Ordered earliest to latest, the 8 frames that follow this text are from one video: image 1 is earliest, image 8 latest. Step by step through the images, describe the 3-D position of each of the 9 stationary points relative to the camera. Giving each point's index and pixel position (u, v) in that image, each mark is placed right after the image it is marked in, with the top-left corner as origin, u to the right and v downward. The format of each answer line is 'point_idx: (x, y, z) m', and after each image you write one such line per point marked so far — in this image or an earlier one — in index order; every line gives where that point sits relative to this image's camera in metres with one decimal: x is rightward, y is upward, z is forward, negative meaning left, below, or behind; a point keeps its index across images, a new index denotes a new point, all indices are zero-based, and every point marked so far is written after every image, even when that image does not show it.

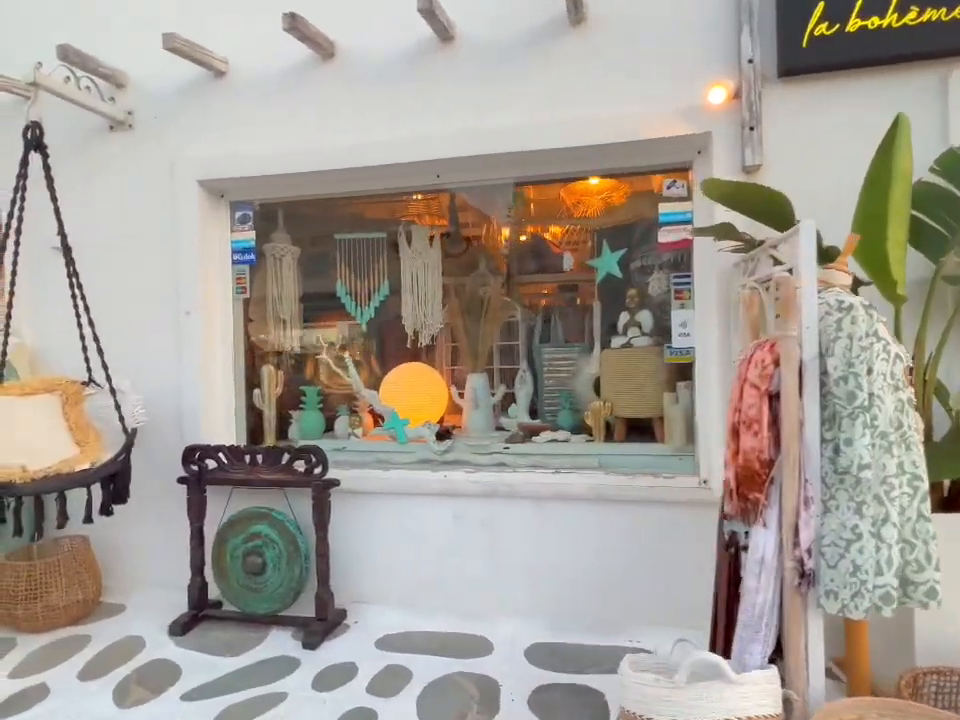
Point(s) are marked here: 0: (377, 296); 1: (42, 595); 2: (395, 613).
0: (-0.6, +0.3, +2.9) m
1: (-1.9, -1.0, +2.4) m
2: (-0.4, -1.1, +2.5) m
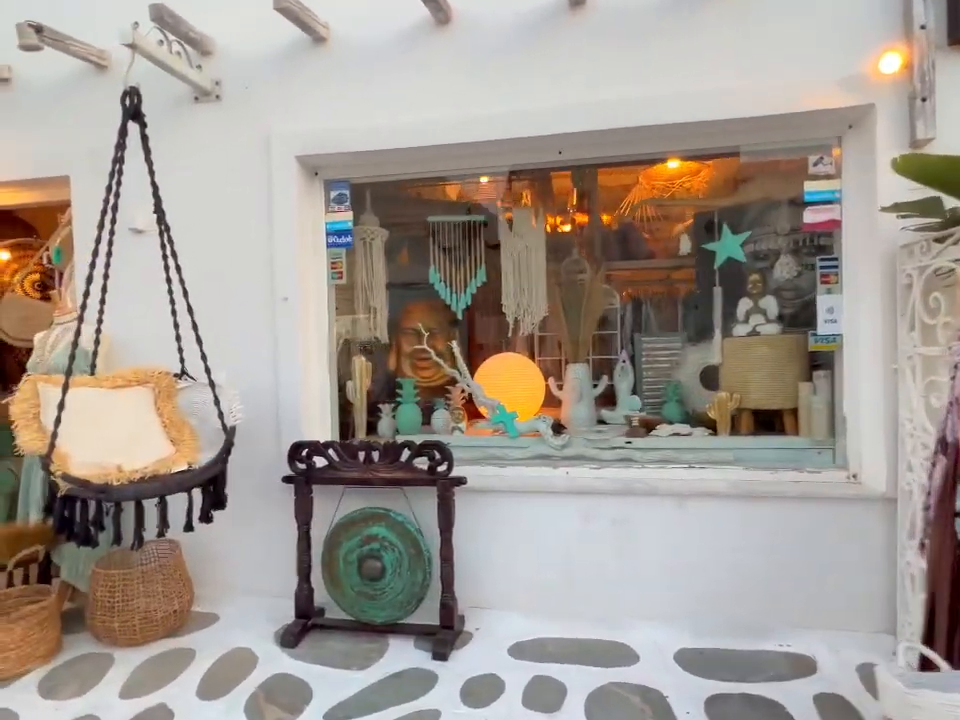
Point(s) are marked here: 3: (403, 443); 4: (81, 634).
0: (0.0, +0.4, +2.7) m
1: (-1.3, -1.0, +2.2) m
2: (+0.2, -1.1, +2.3) m
3: (-0.3, -0.3, +2.2) m
4: (-1.6, -1.1, +2.3) m
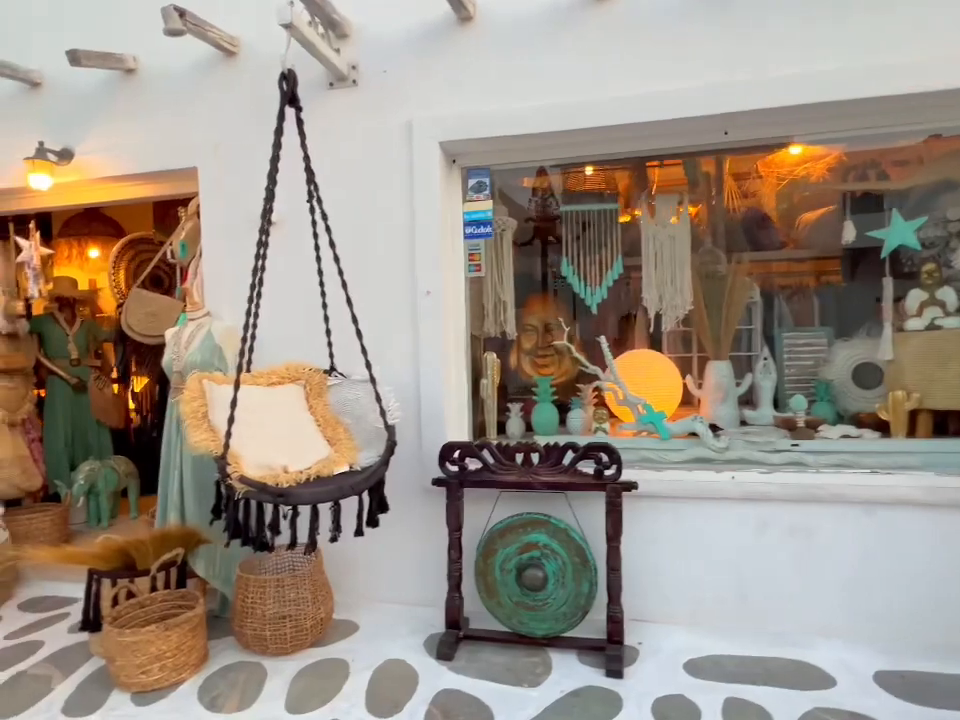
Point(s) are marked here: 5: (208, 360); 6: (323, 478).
0: (+0.6, +0.4, +2.6) m
1: (-0.7, -1.0, +2.1) m
2: (+0.8, -1.0, +2.2) m
3: (+0.3, -0.3, +2.1) m
4: (-1.0, -1.1, +2.2) m
5: (-1.1, 0.0, +2.4) m
6: (-0.5, -0.4, +1.9) m
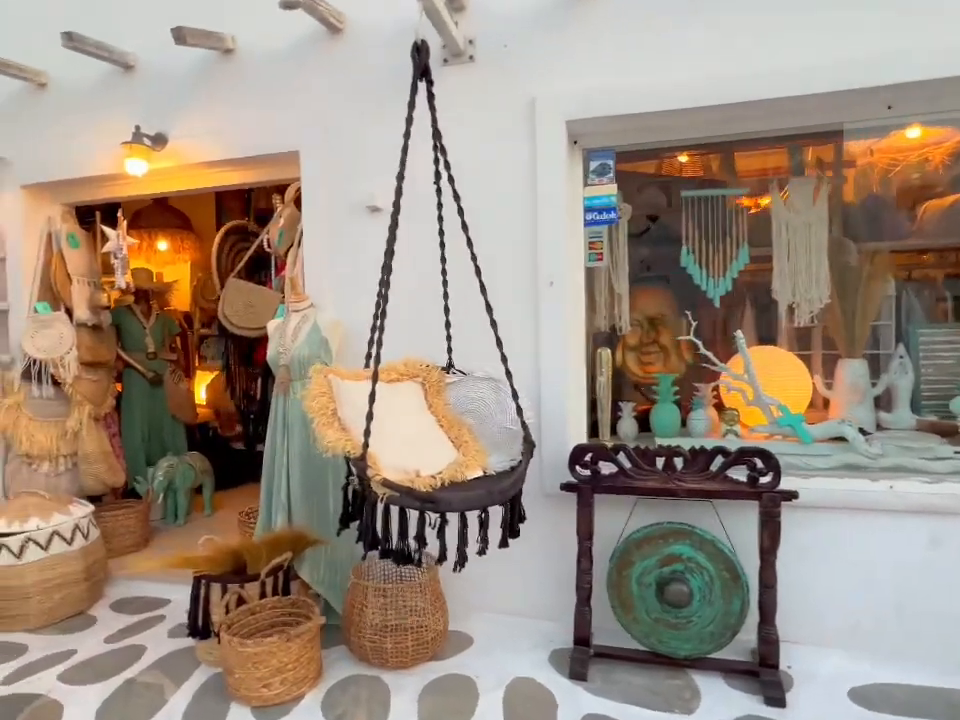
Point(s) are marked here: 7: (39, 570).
0: (+1.1, +0.4, +2.4) m
1: (-0.2, -0.9, +2.0) m
2: (+1.3, -1.0, +2.0) m
3: (+0.8, -0.3, +1.9) m
4: (-0.5, -1.1, +2.1) m
5: (-0.7, 0.0, +2.2) m
6: (-0.1, -0.4, +1.8) m
7: (-1.8, -0.9, +2.4) m
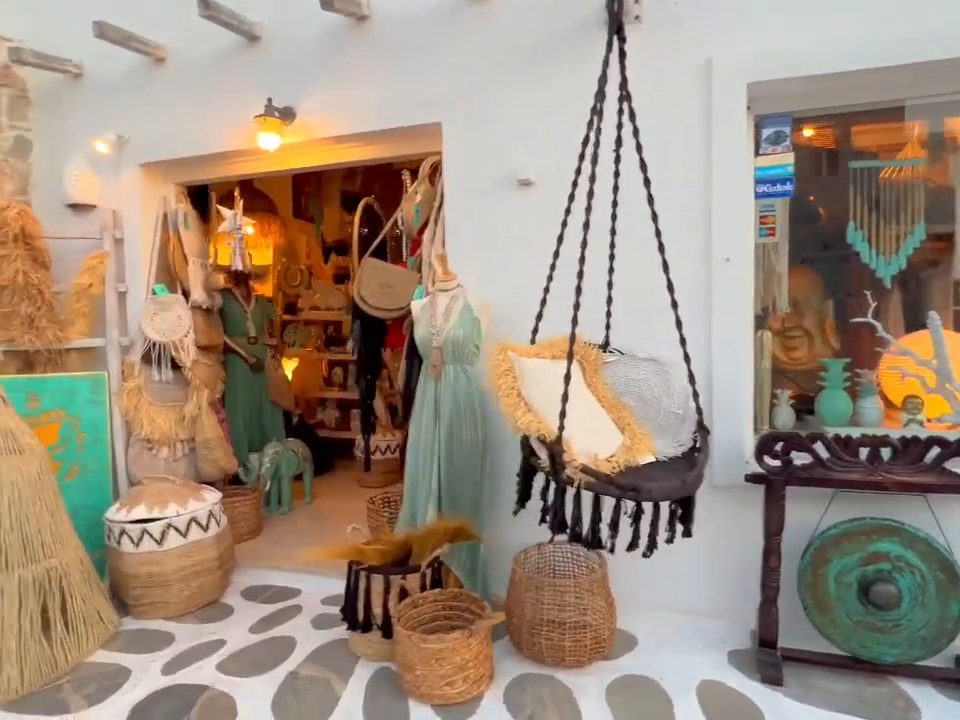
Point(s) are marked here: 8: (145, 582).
0: (+1.7, +0.5, +2.2) m
1: (+0.4, -0.9, +1.9) m
2: (+1.9, -1.0, +1.8) m
3: (+1.4, -0.2, +1.8) m
4: (+0.1, -1.0, +2.0) m
5: (0.0, +0.1, +2.1) m
6: (+0.5, -0.3, +1.7) m
7: (-1.2, -0.8, +2.3) m
8: (-1.4, -0.9, +2.3) m
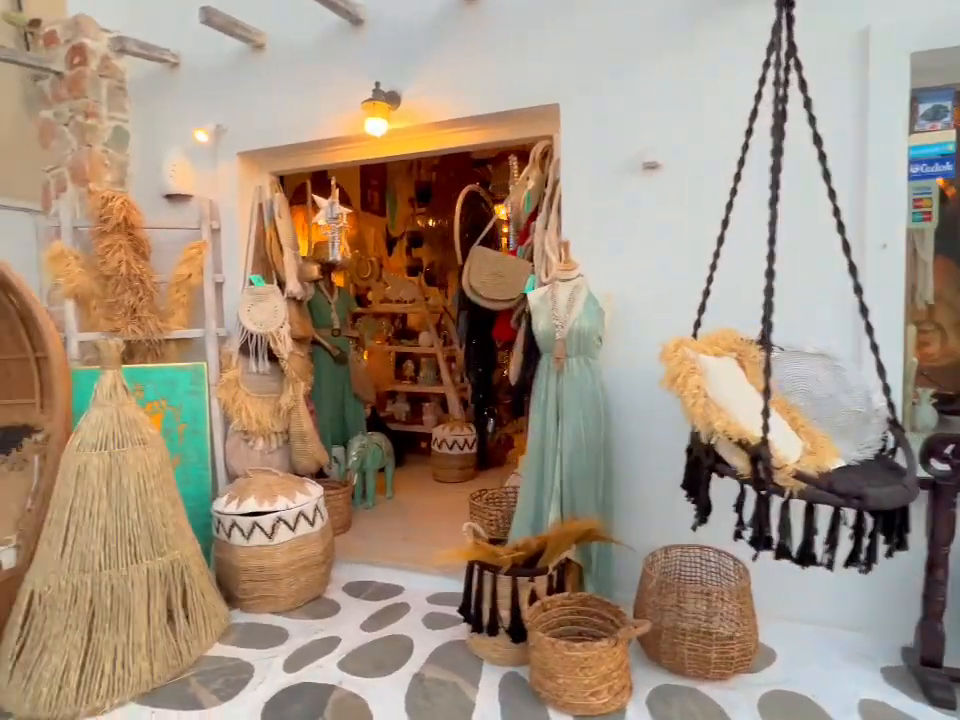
0: (+2.2, +0.5, +2.0) m
1: (+0.8, -0.9, +1.8) m
2: (+2.3, -1.0, +1.6) m
3: (+1.8, -0.2, +1.6) m
4: (+0.5, -1.0, +1.9) m
5: (+0.4, +0.1, +2.0) m
6: (+0.9, -0.3, +1.5) m
7: (-0.8, -0.8, +2.3) m
8: (-0.9, -0.9, +2.2) m
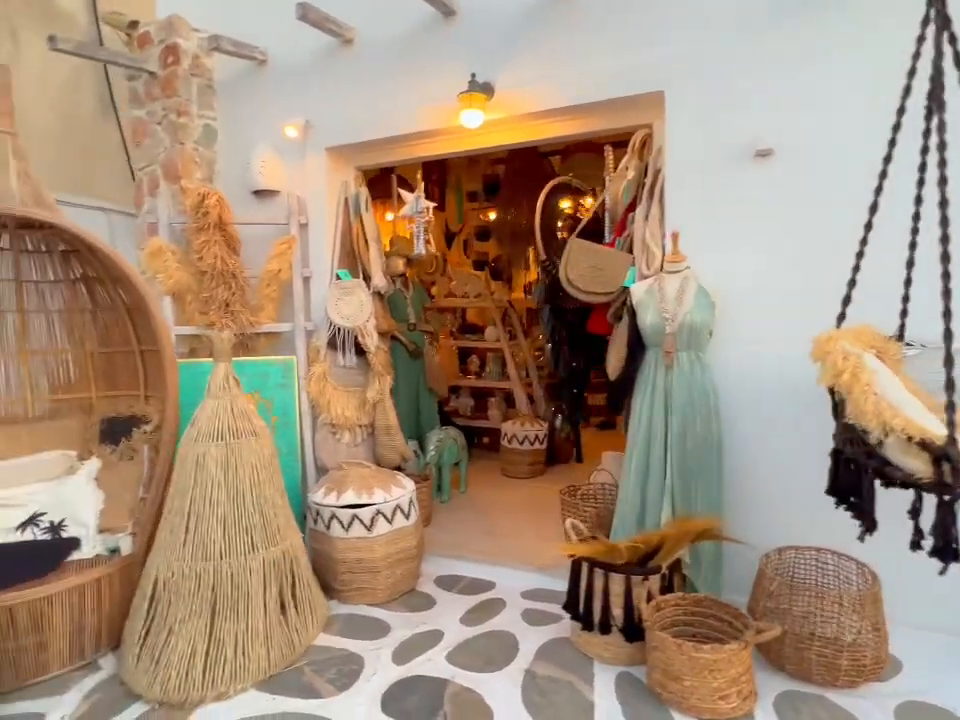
0: (+2.5, +0.5, +1.8) m
1: (+1.2, -0.8, +1.7) m
2: (+2.6, -1.0, +1.5) m
3: (+2.2, -0.2, +1.4) m
4: (+0.9, -1.0, +1.8) m
5: (+0.8, +0.1, +2.0) m
6: (+1.3, -0.3, +1.5) m
7: (-0.4, -0.7, +2.3) m
8: (-0.5, -0.8, +2.3) m
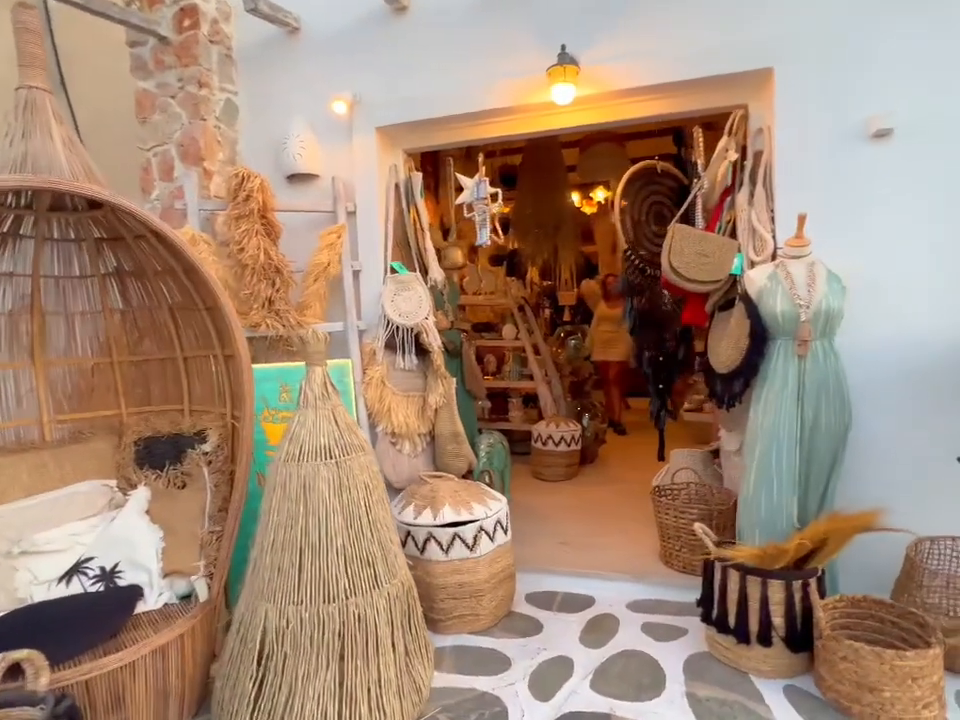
0: (+2.9, +0.6, +2.0) m
1: (+1.6, -0.8, +1.6) m
2: (+3.1, -0.9, +1.6) m
3: (+2.7, -0.1, +1.5) m
4: (+1.3, -0.9, +1.8) m
5: (+1.2, +0.2, +1.9) m
6: (+1.8, -0.2, +1.4) m
7: (0.0, -0.7, +2.0) m
8: (-0.1, -0.8, +2.0) m
